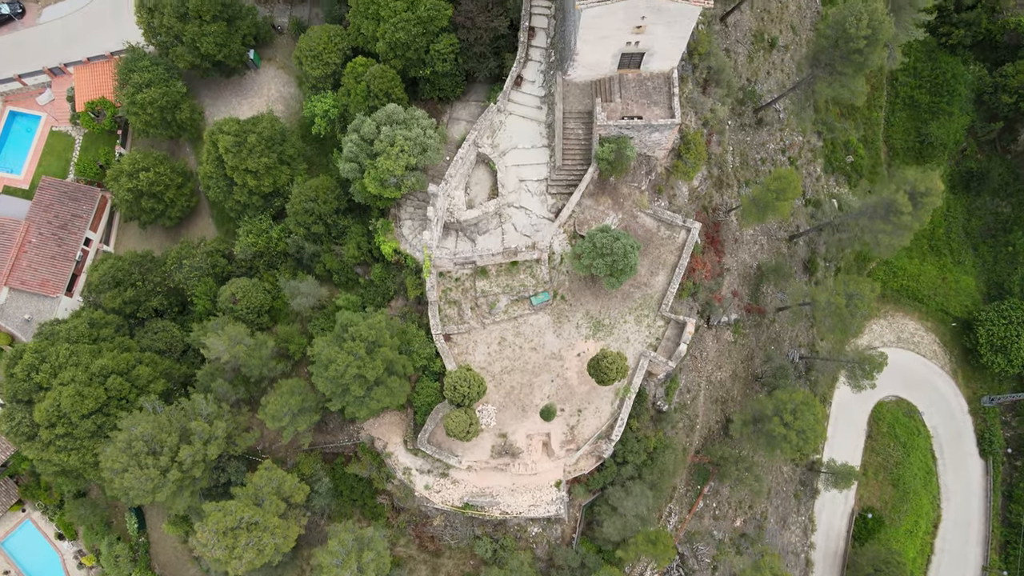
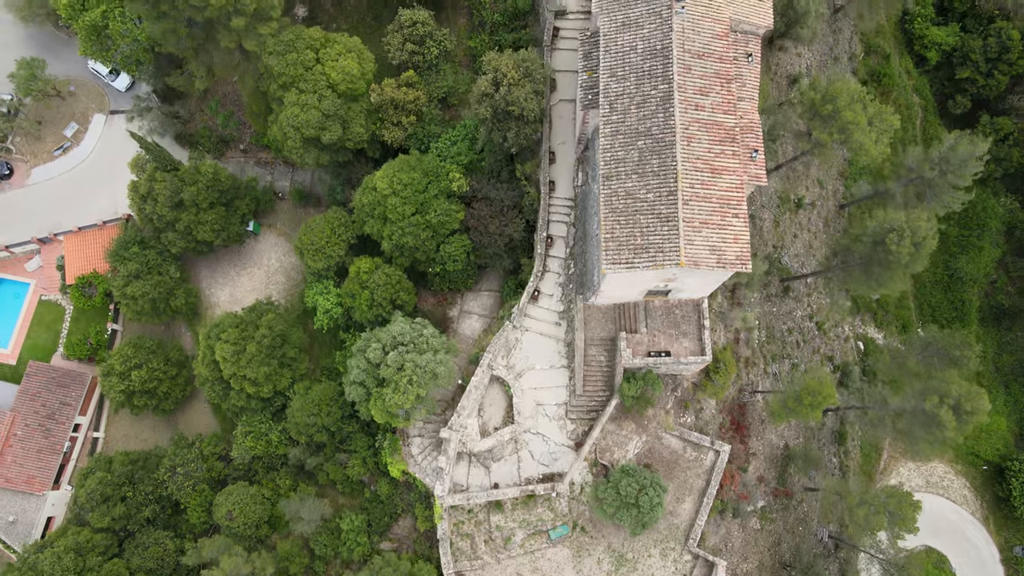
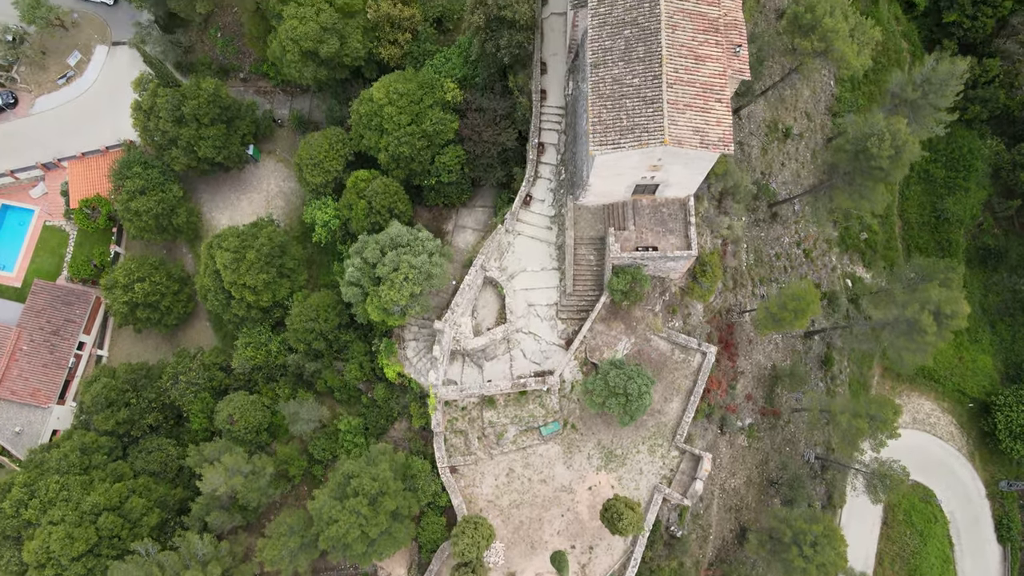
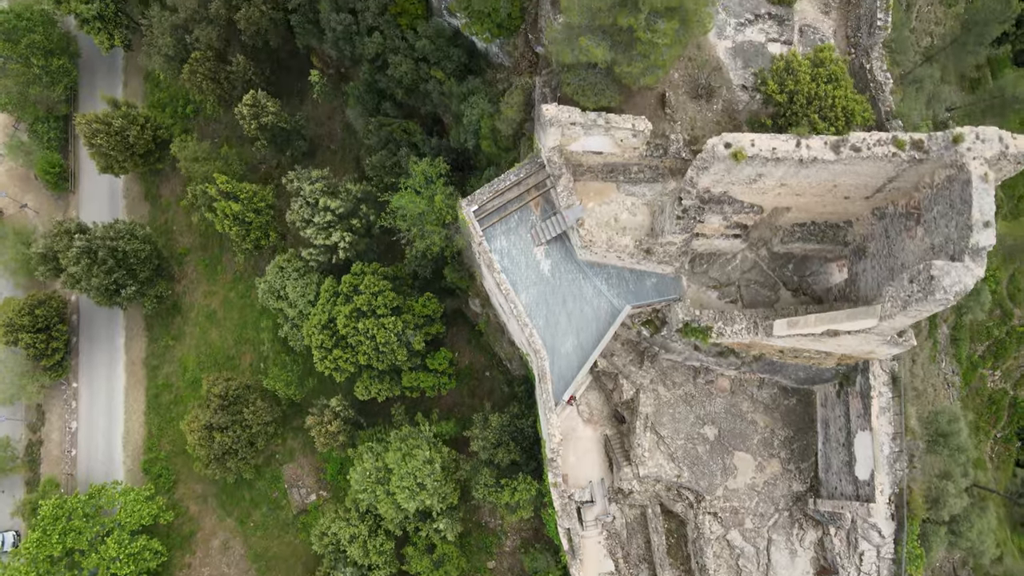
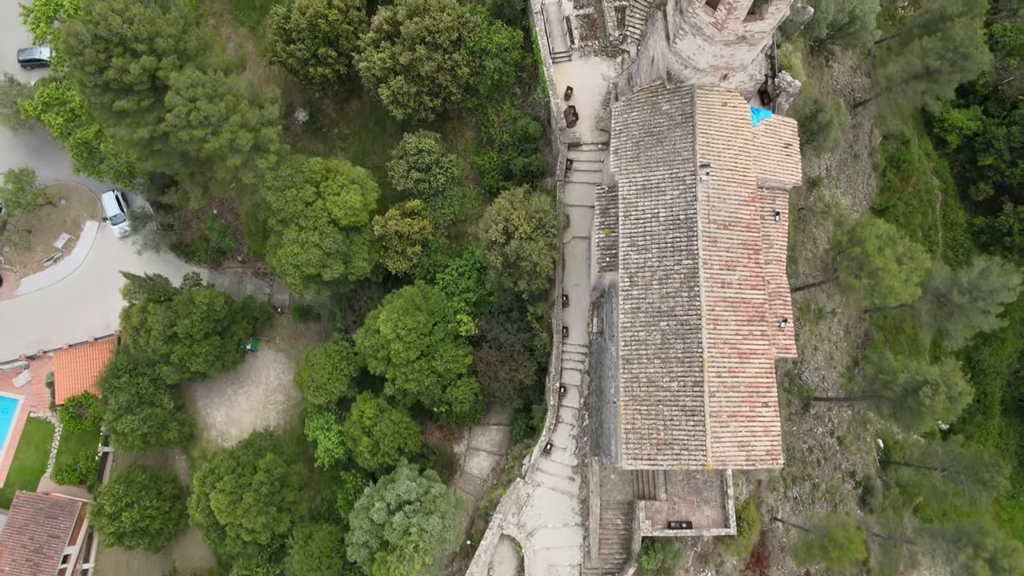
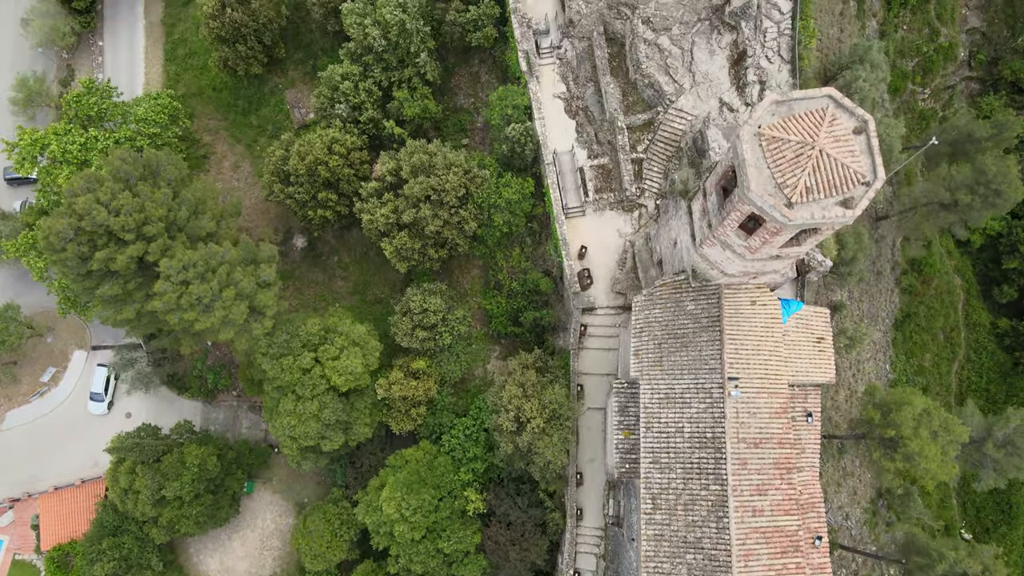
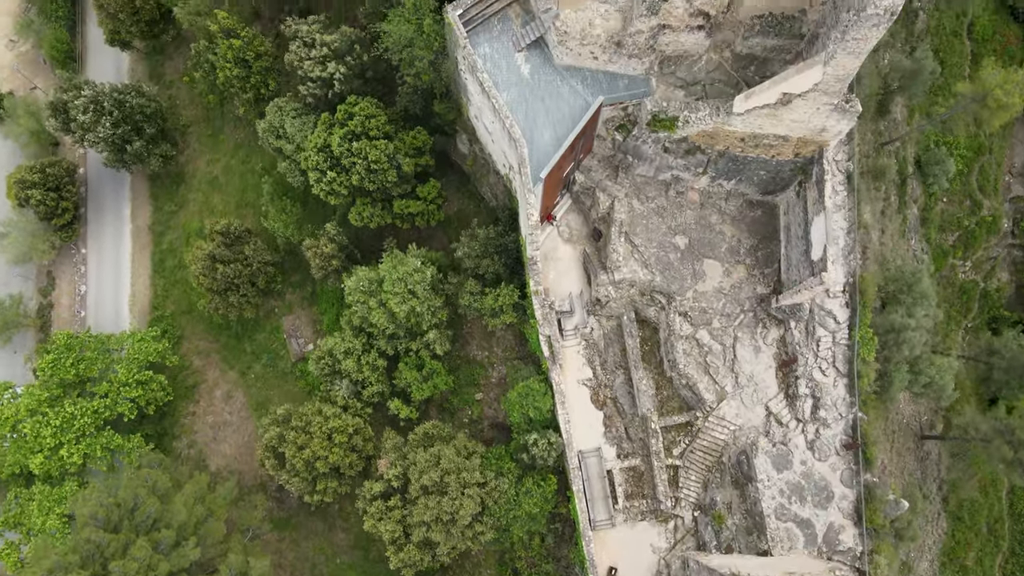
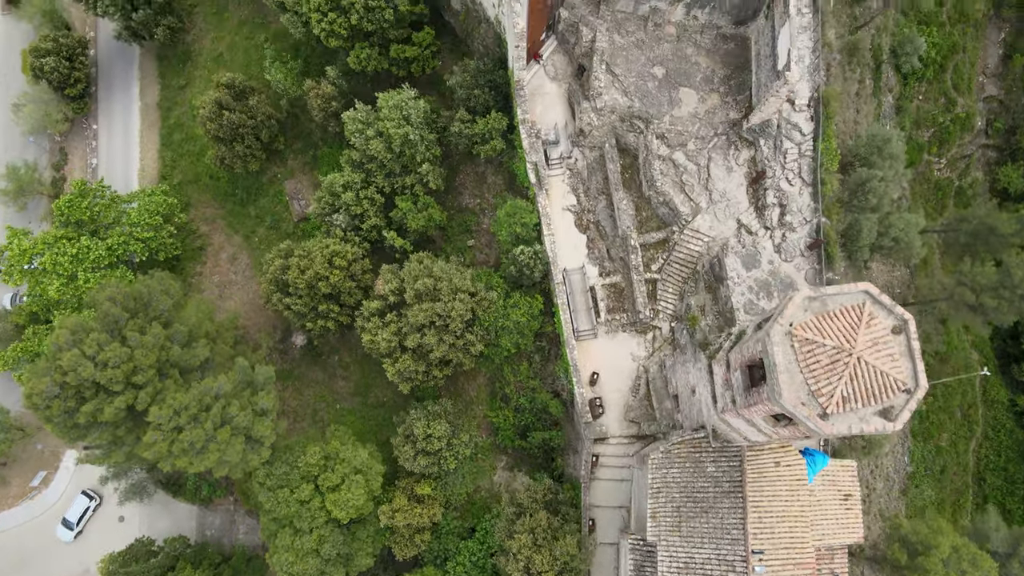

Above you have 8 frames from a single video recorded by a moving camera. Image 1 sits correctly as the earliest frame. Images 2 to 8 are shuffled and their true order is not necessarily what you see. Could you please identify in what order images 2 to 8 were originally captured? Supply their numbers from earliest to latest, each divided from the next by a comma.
3, 2, 5, 6, 8, 7, 4
